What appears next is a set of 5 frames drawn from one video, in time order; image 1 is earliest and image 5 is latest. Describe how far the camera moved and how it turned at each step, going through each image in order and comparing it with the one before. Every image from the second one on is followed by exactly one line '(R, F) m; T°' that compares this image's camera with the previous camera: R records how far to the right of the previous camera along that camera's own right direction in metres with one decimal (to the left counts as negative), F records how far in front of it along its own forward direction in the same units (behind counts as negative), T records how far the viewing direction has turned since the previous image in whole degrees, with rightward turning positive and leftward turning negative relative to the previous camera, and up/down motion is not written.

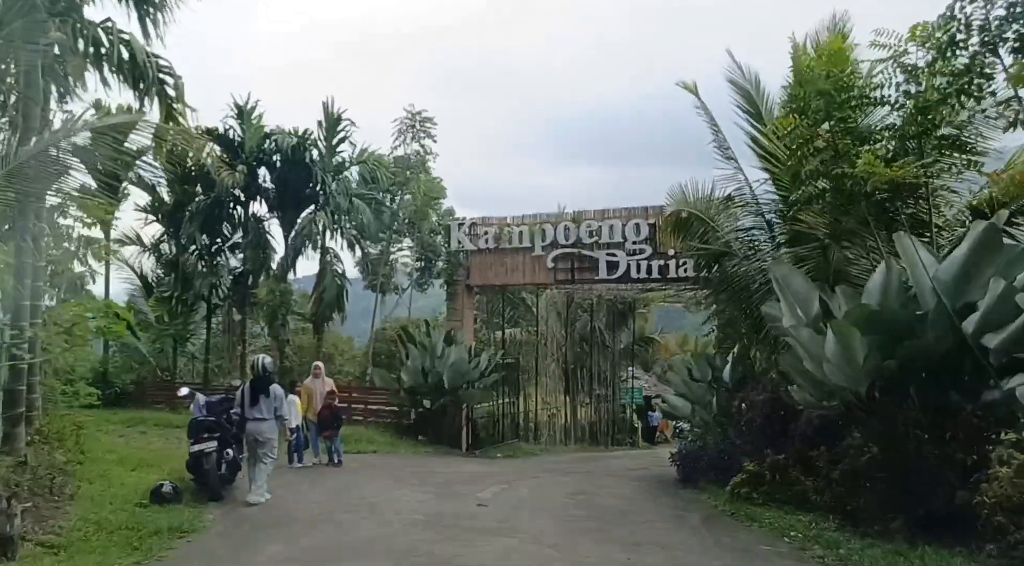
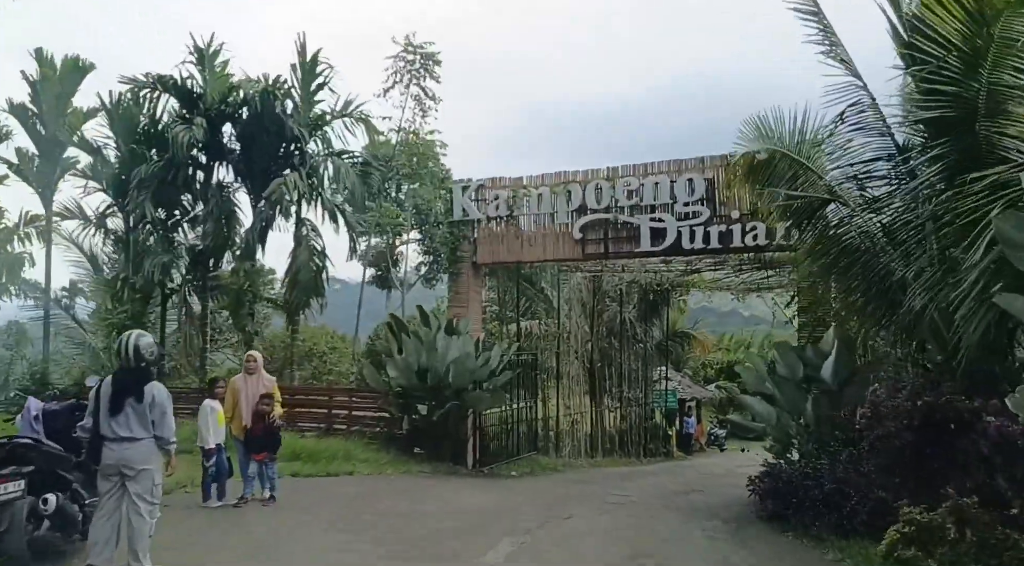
(-0.1, +3.0) m; -1°
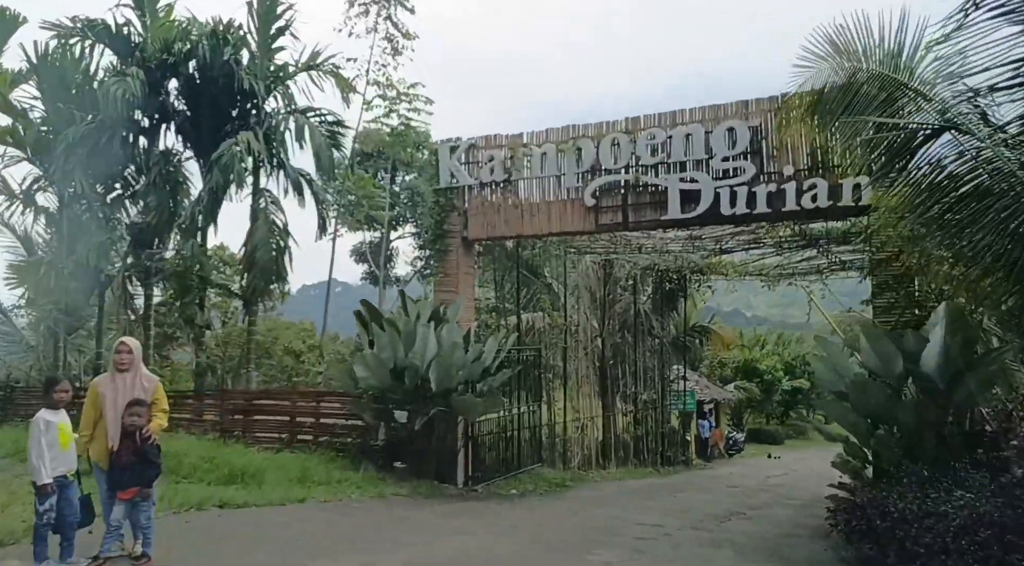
(0.0, +2.1) m; 0°
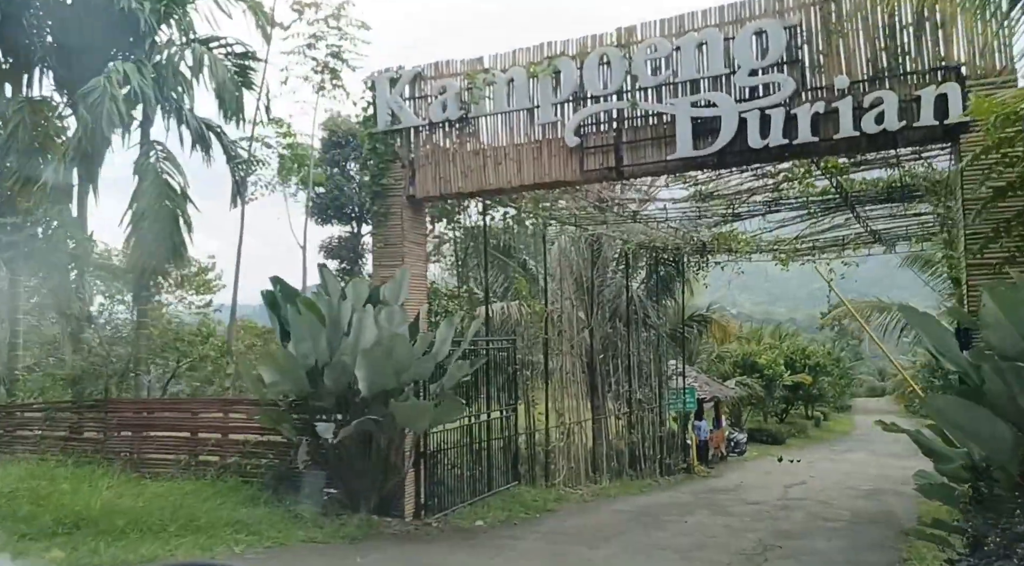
(+0.2, +2.3) m; +1°
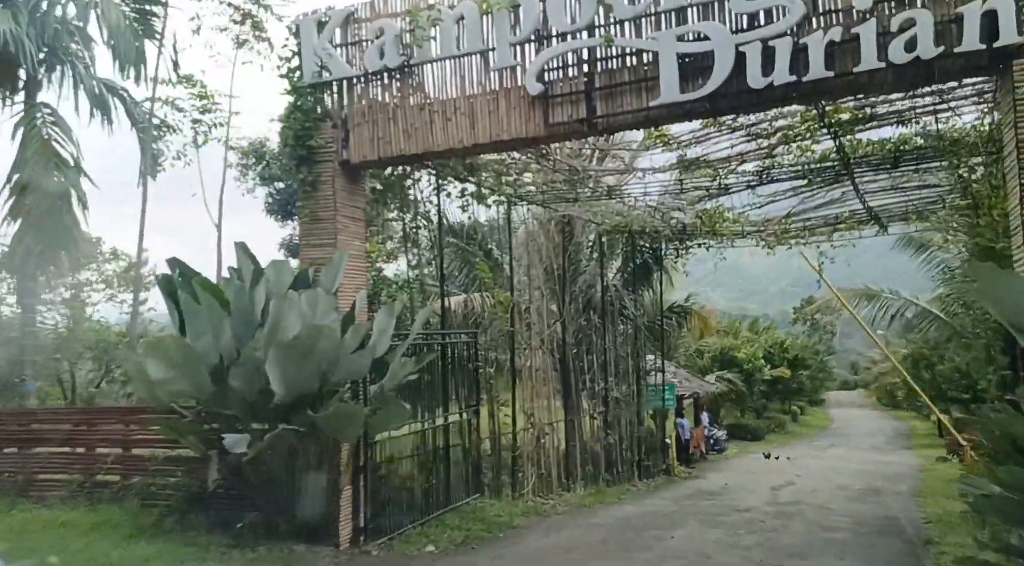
(+0.1, +1.2) m; +2°
